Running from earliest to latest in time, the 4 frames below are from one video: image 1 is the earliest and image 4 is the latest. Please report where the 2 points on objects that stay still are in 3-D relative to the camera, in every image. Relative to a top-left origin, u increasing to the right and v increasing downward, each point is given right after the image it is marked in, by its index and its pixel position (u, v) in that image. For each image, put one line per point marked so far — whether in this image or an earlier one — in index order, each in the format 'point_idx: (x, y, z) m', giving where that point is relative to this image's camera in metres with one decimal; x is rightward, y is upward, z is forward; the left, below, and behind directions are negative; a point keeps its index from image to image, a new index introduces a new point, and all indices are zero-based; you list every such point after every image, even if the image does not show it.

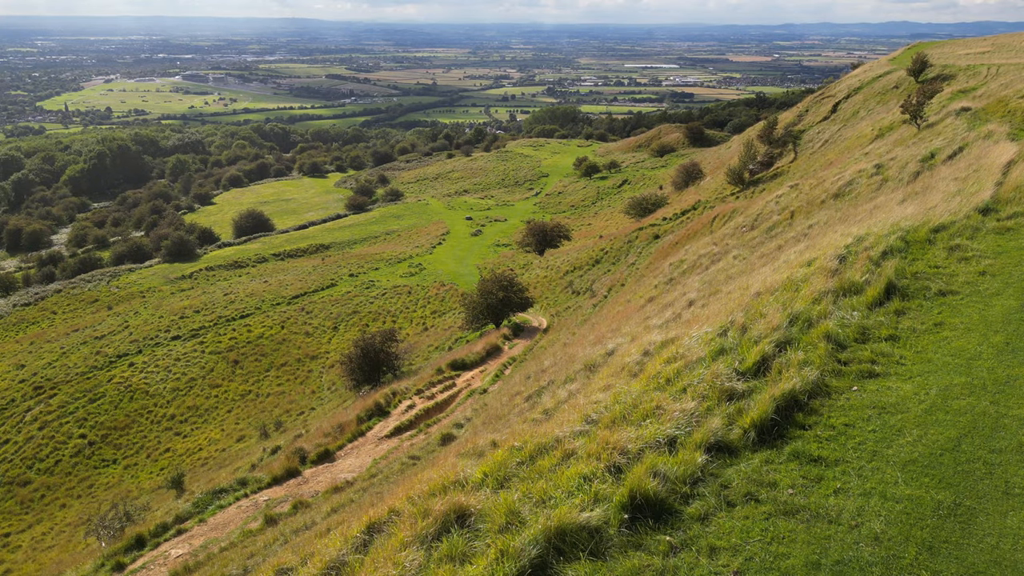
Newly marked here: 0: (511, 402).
0: (0.0, -2.2, +14.6) m
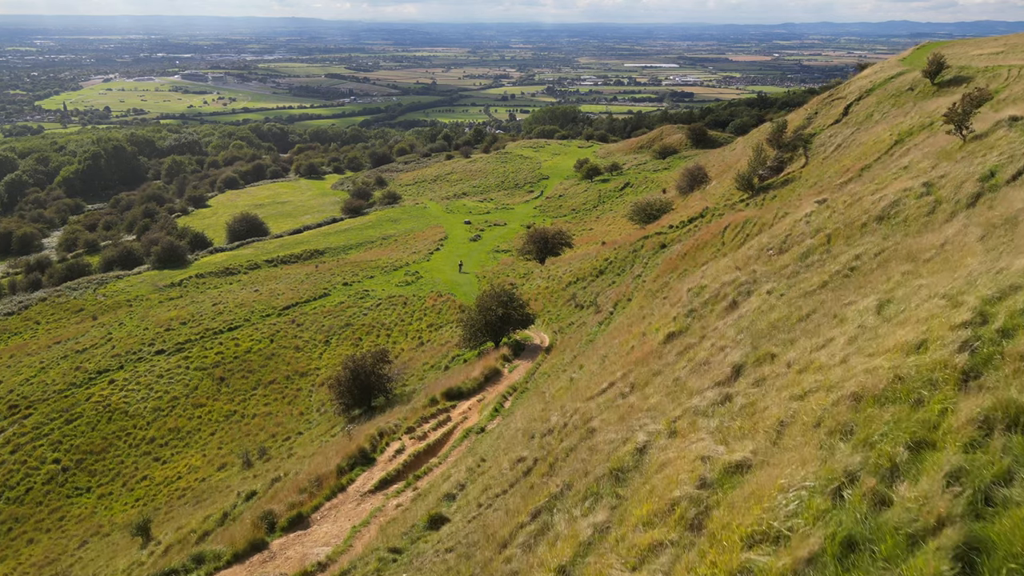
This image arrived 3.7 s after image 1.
0: (0.0, -3.1, +12.0) m
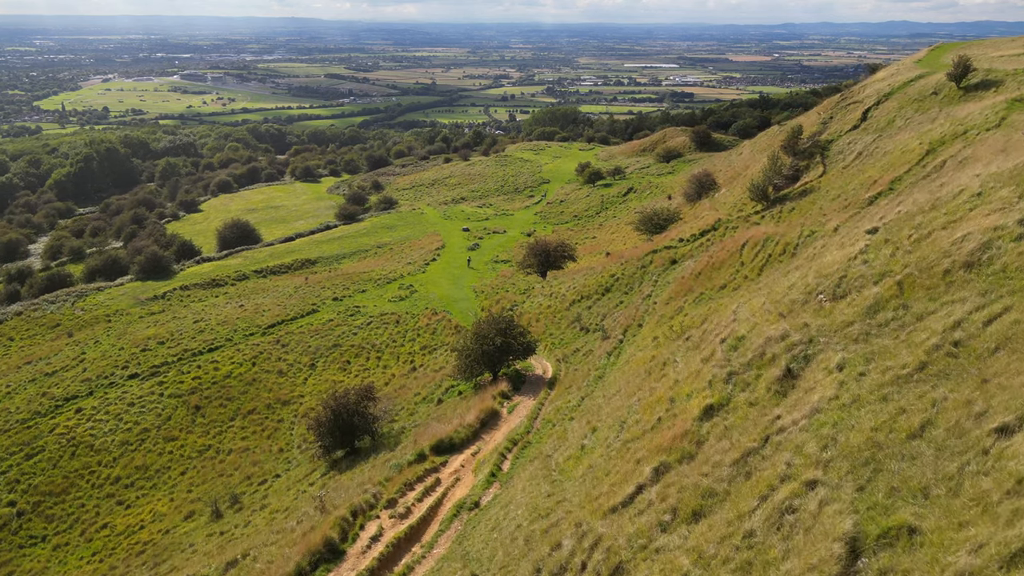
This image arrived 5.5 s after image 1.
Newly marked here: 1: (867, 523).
0: (0.0, -4.3, +8.3) m
1: (+3.4, -2.3, +7.5) m
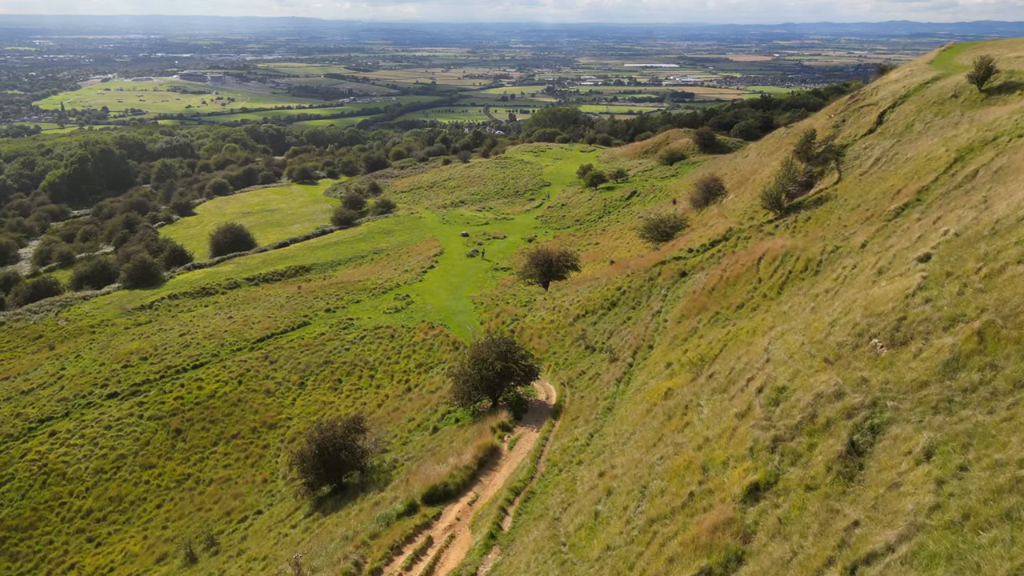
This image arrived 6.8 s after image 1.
0: (+0.1, -5.2, +5.6) m
1: (+3.5, -3.2, +4.8) m
